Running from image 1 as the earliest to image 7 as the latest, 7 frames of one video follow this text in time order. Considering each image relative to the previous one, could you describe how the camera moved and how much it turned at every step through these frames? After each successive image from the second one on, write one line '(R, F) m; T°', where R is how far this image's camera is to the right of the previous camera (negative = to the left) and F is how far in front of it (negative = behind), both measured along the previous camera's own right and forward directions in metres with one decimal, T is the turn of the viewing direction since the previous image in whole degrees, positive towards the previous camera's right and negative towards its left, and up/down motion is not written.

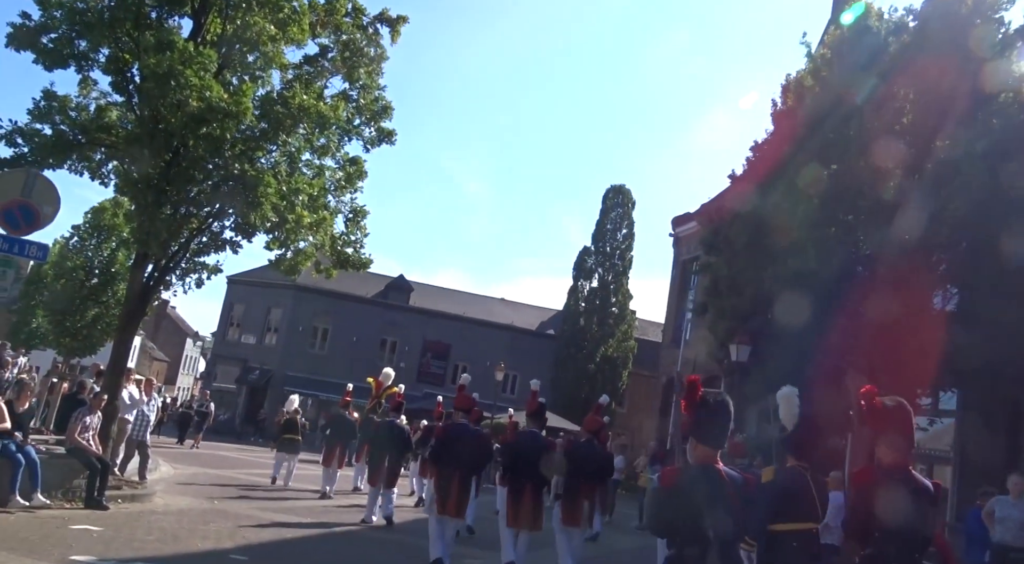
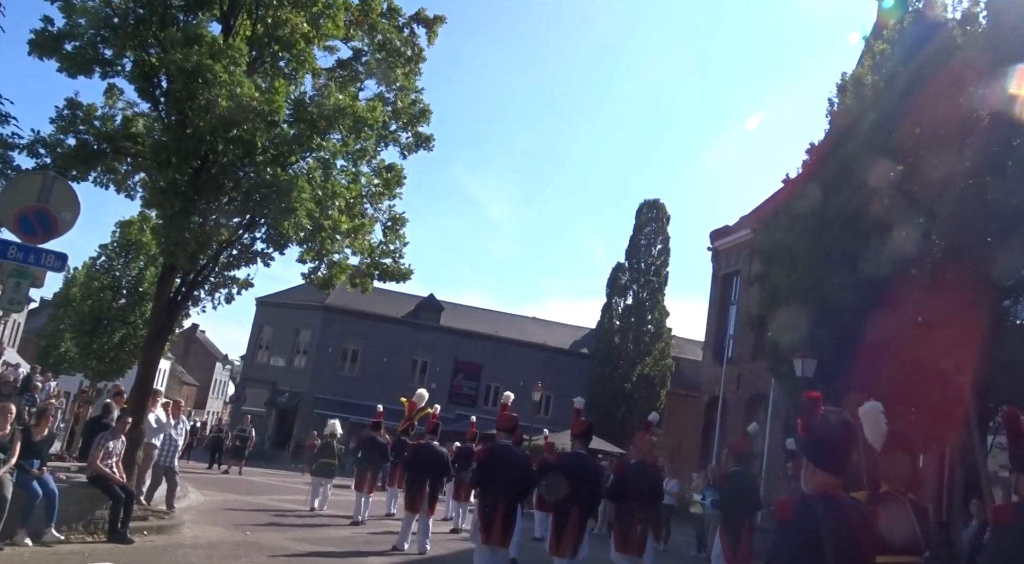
(-0.3, +0.9) m; -2°
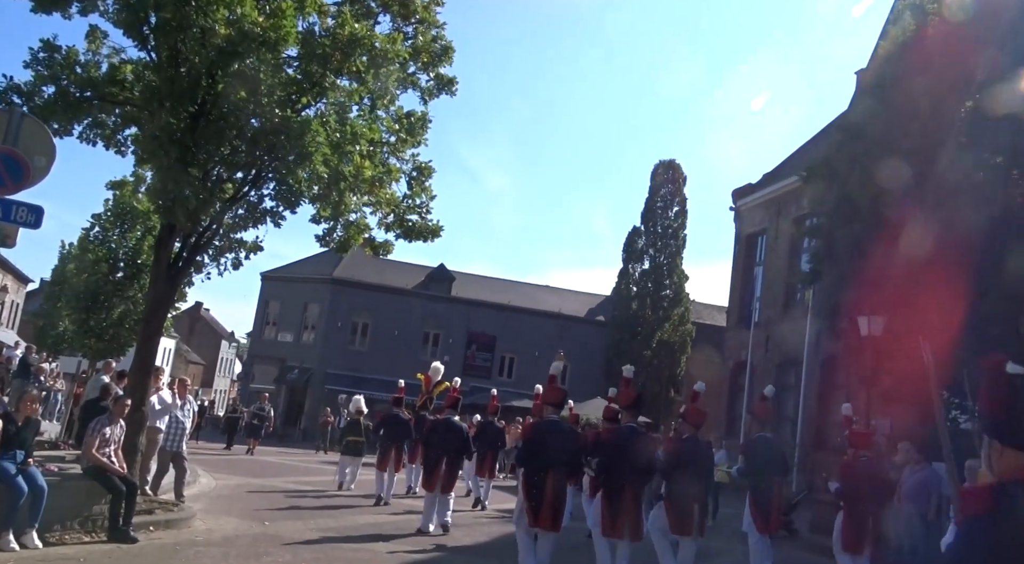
(-0.5, +1.3) m; 0°
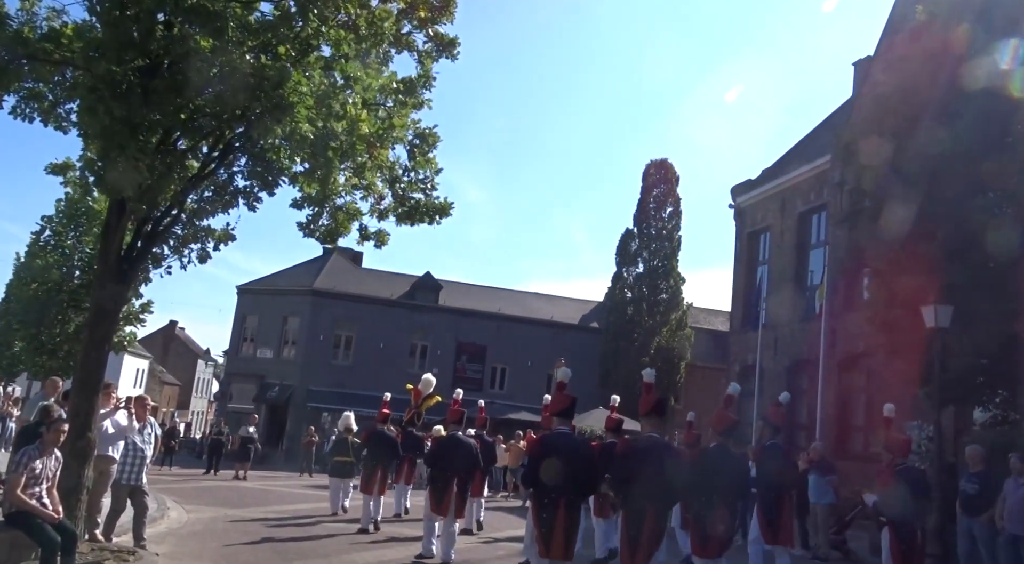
(-0.5, +1.8) m; +1°
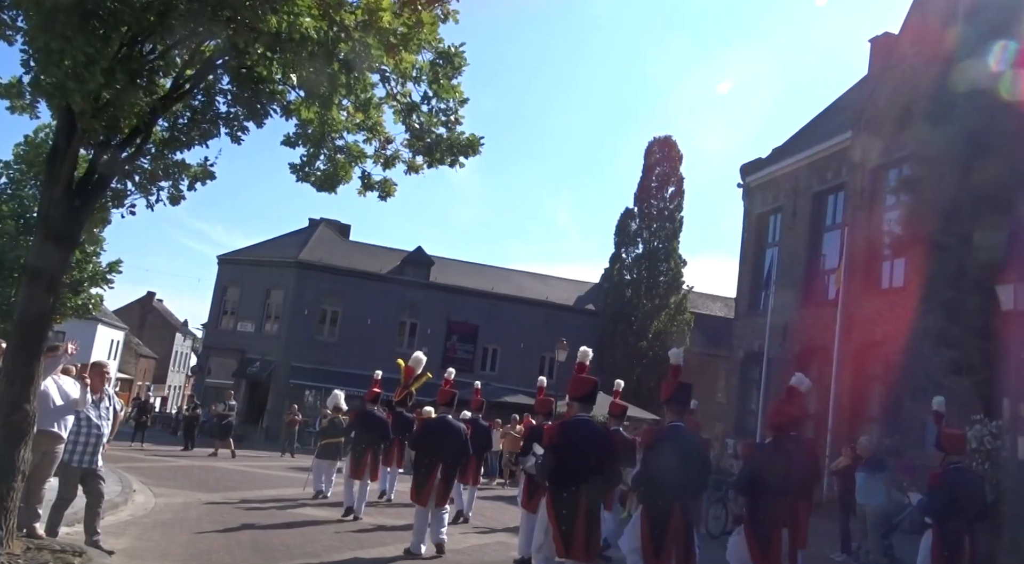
(-0.4, +1.5) m; +1°
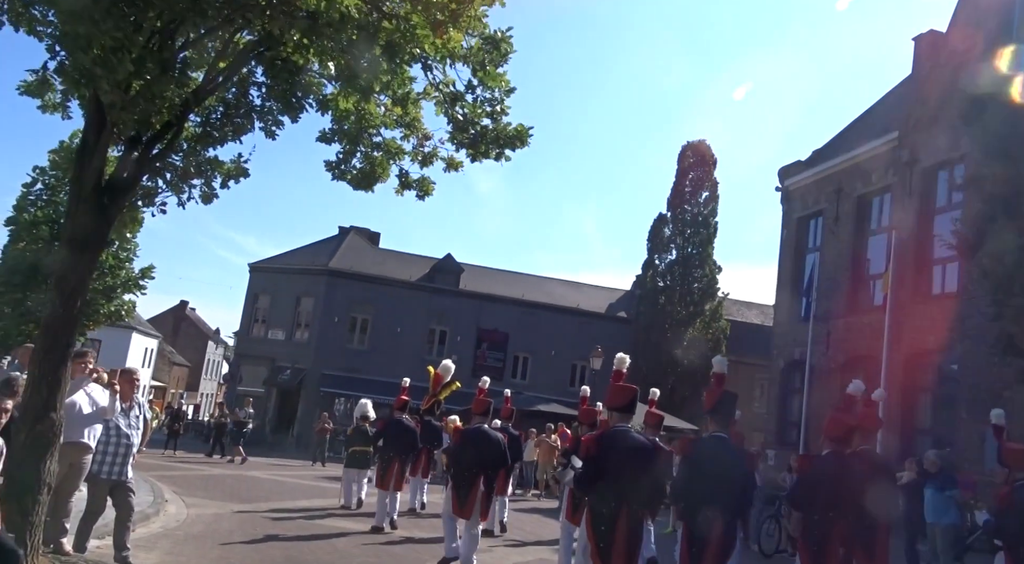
(-0.2, +0.4) m; -2°
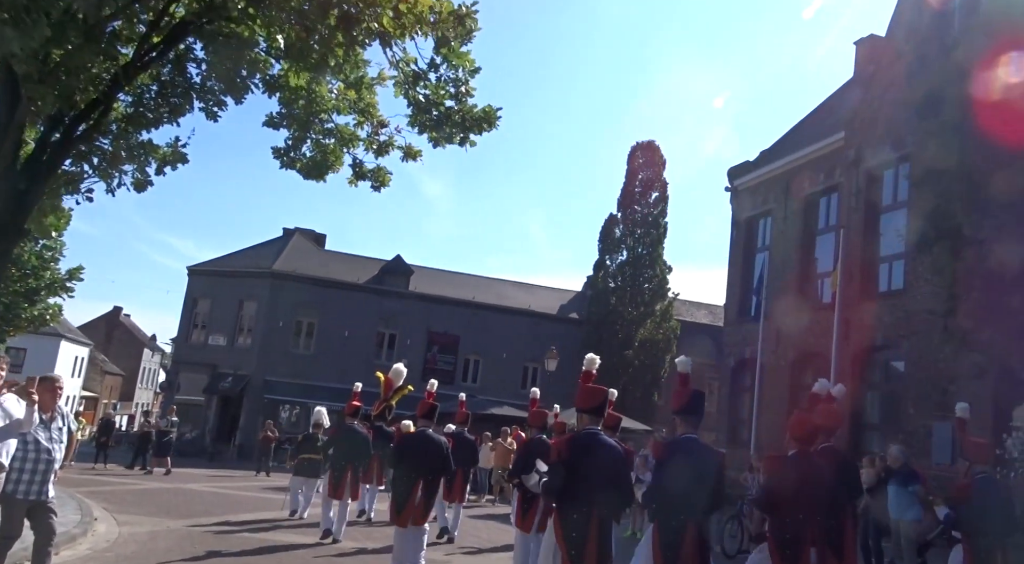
(-0.2, +0.6) m; +3°
